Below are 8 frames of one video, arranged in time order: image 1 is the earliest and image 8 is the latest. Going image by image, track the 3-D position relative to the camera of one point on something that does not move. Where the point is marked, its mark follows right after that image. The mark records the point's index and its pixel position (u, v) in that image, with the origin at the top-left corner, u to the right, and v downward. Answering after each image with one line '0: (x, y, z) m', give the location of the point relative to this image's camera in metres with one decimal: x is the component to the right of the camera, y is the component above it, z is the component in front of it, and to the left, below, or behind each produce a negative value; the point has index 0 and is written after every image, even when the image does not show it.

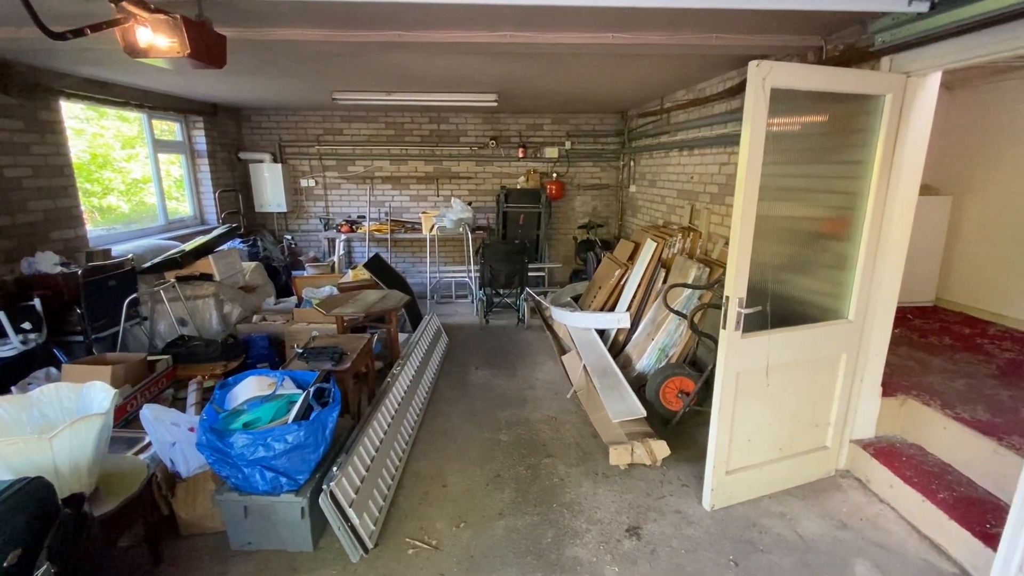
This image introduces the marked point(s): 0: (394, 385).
0: (-0.7, -0.6, +2.9) m
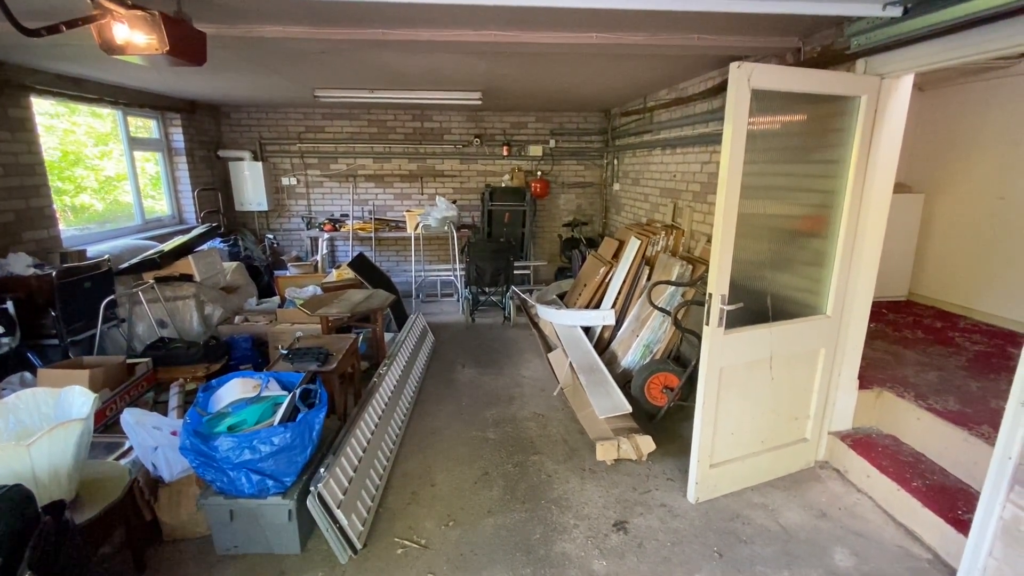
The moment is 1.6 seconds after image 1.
0: (-0.8, -0.6, +2.9) m
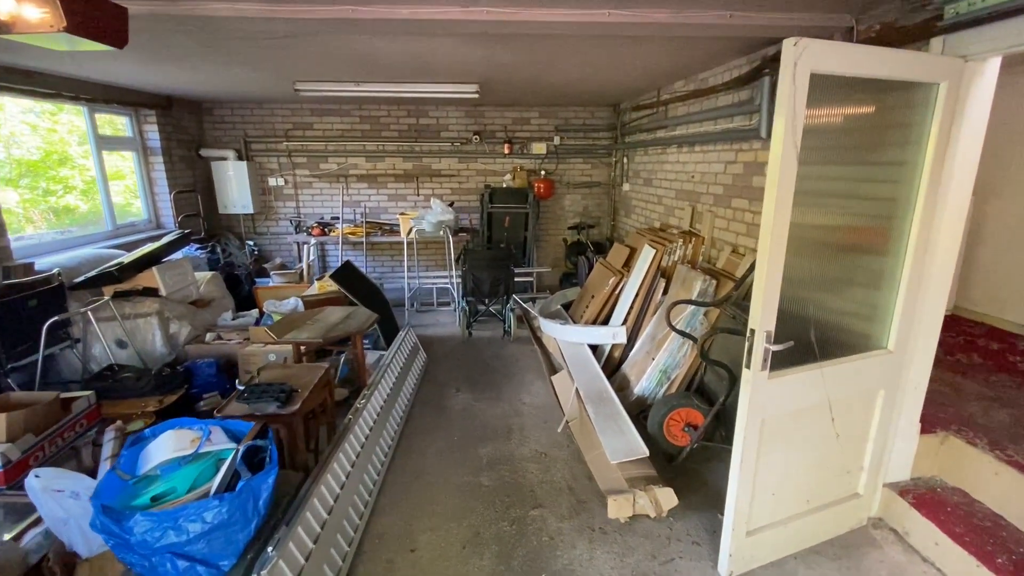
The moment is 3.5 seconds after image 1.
0: (-0.8, -0.7, +2.5) m
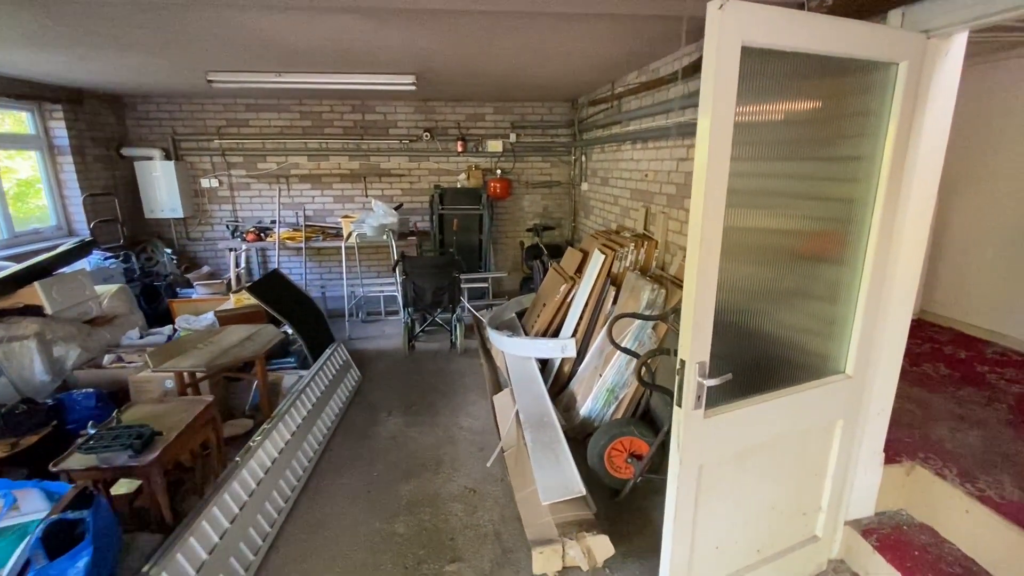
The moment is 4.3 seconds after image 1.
0: (-1.2, -0.8, +2.2) m
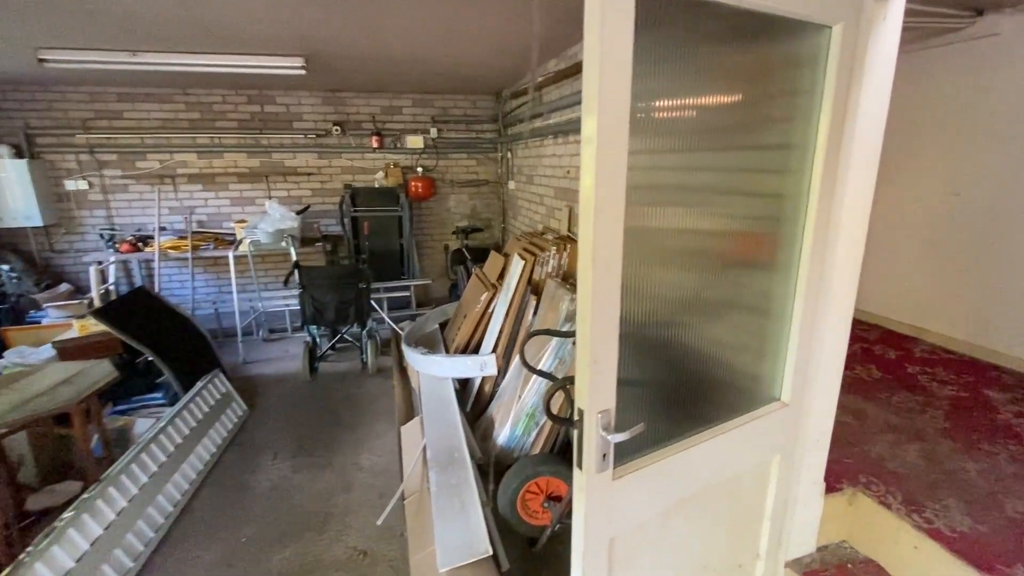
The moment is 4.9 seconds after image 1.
0: (-1.6, -0.9, +1.6) m
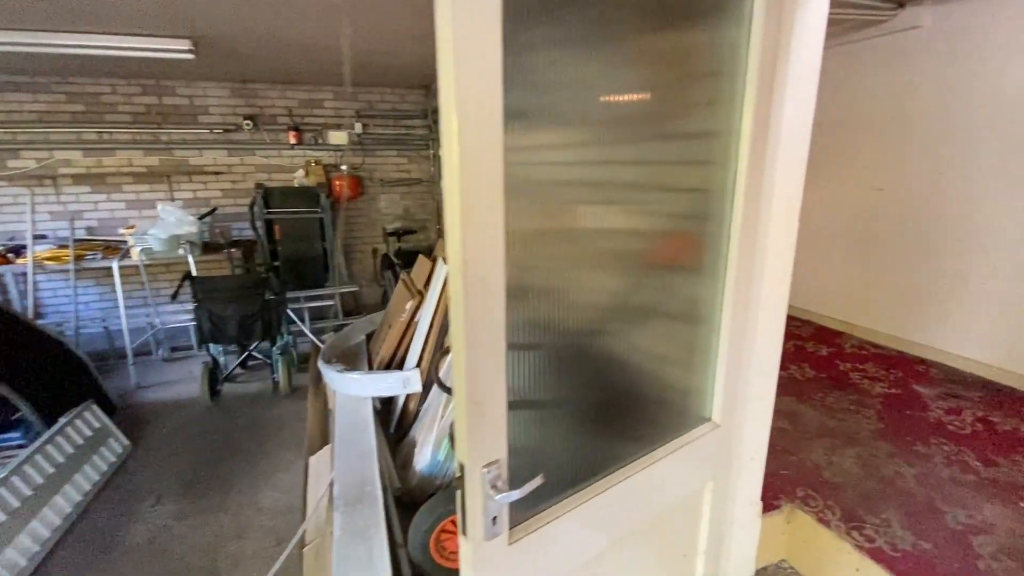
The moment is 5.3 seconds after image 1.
0: (-1.9, -1.0, +1.2) m
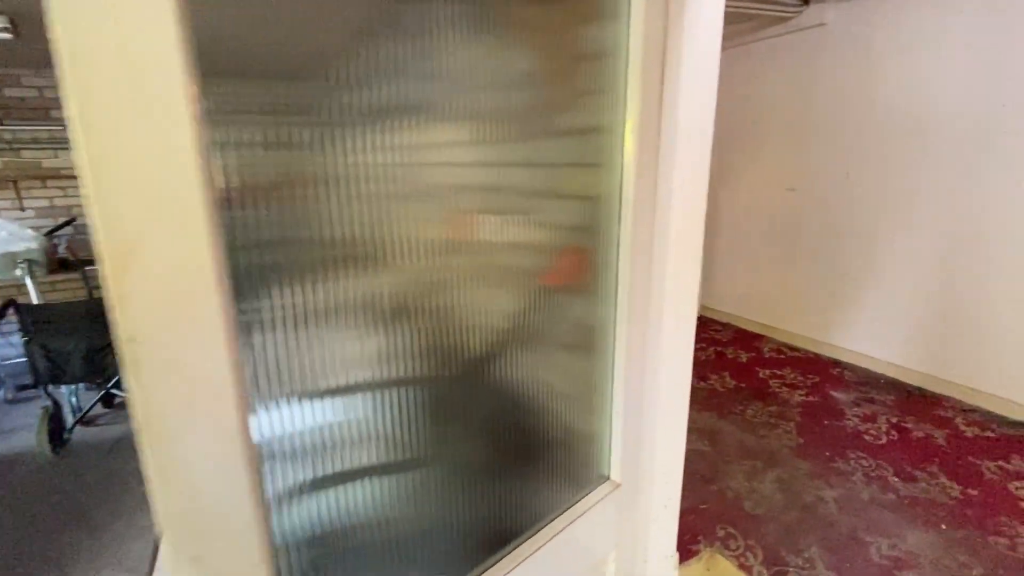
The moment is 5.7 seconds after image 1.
0: (-2.1, -1.1, +0.7) m
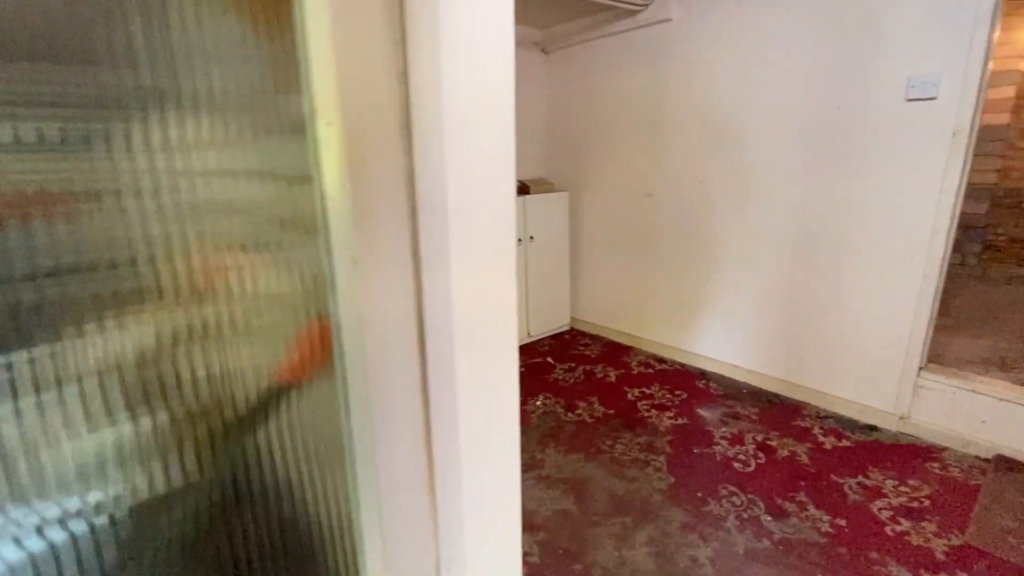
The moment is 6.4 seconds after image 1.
0: (-2.3, -1.4, -0.2) m
